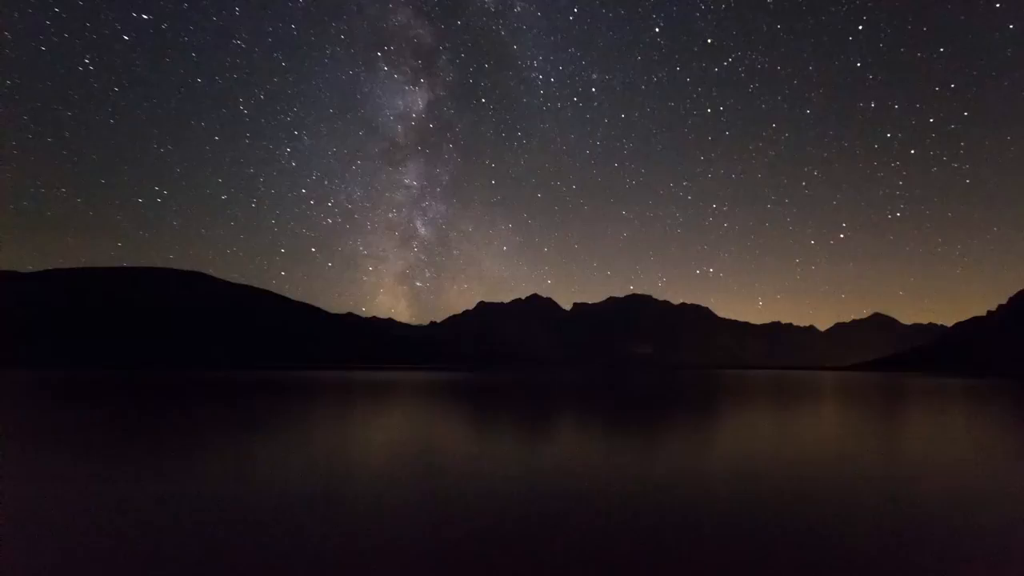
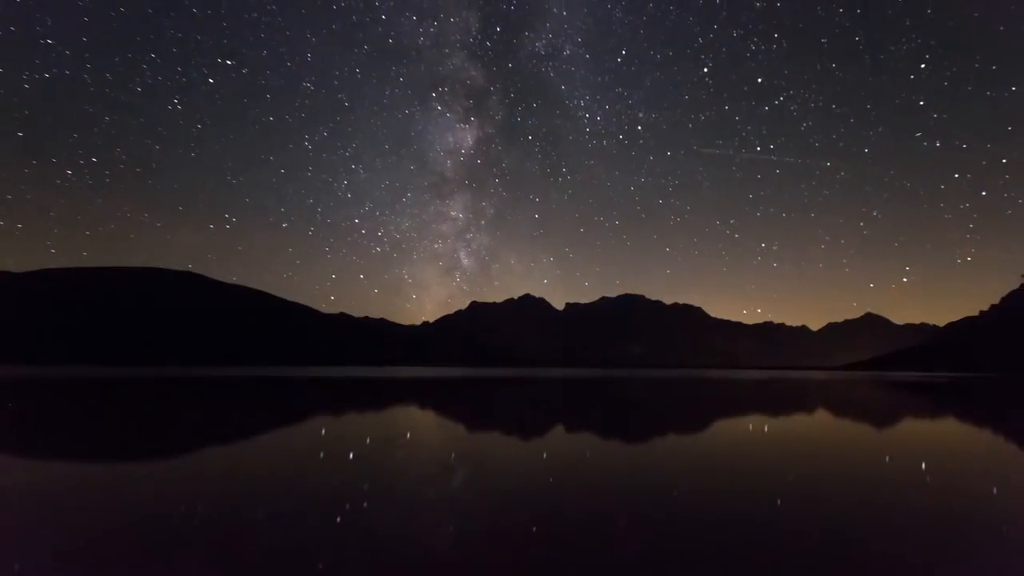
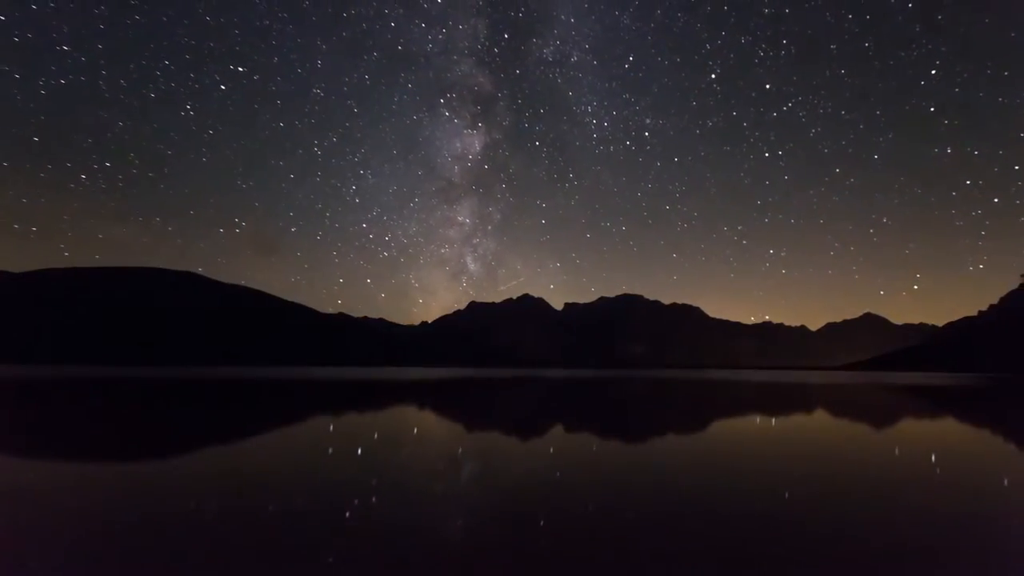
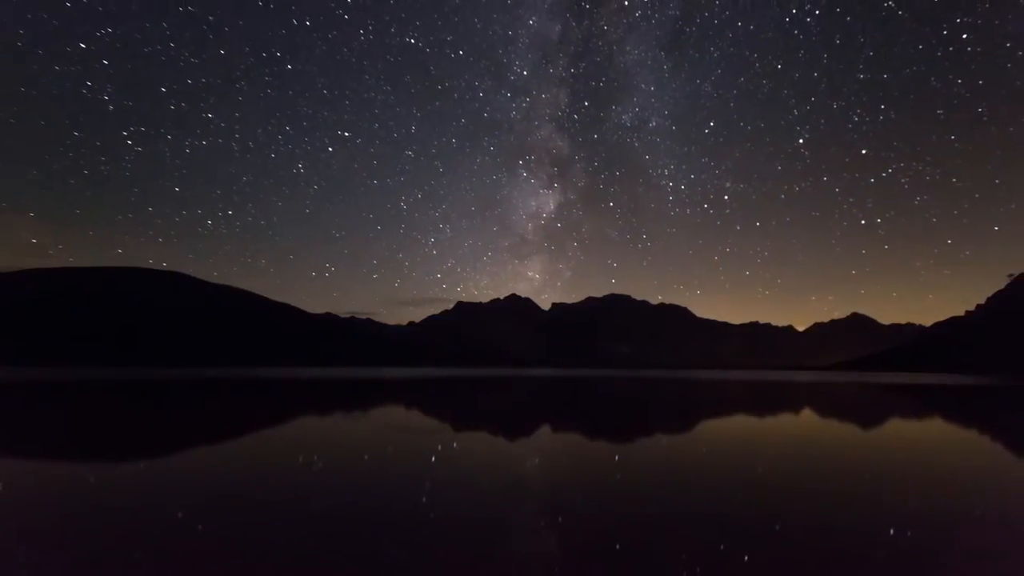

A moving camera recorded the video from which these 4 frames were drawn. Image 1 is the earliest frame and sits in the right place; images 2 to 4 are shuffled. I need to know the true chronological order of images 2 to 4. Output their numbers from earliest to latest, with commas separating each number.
2, 3, 4
